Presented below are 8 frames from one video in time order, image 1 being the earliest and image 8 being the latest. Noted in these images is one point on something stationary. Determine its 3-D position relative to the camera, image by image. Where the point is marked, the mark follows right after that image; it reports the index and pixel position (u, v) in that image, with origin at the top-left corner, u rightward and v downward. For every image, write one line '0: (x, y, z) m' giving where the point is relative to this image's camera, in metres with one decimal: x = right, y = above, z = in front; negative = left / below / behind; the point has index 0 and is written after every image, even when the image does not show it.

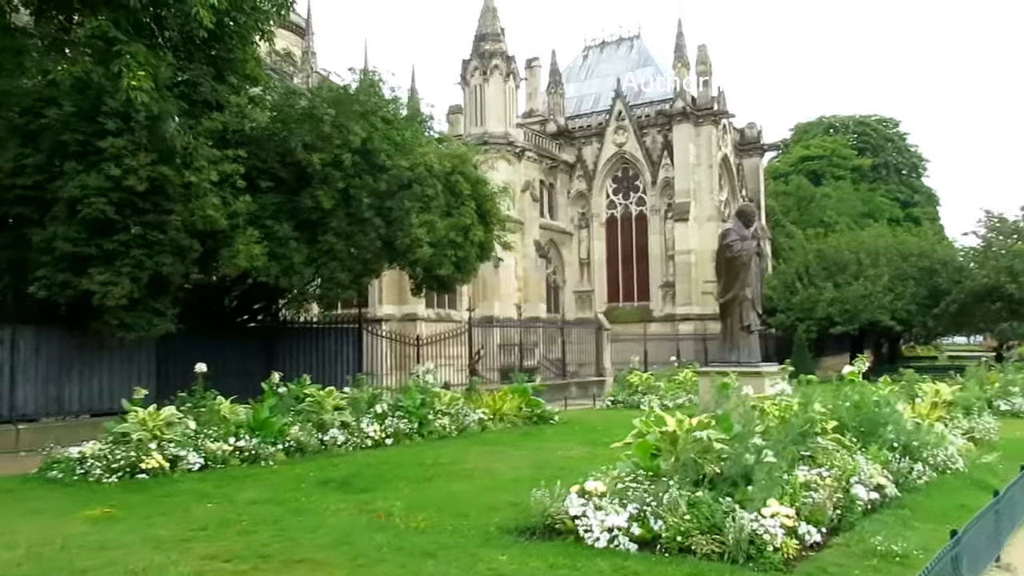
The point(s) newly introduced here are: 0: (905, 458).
0: (+3.8, -1.7, +8.2) m
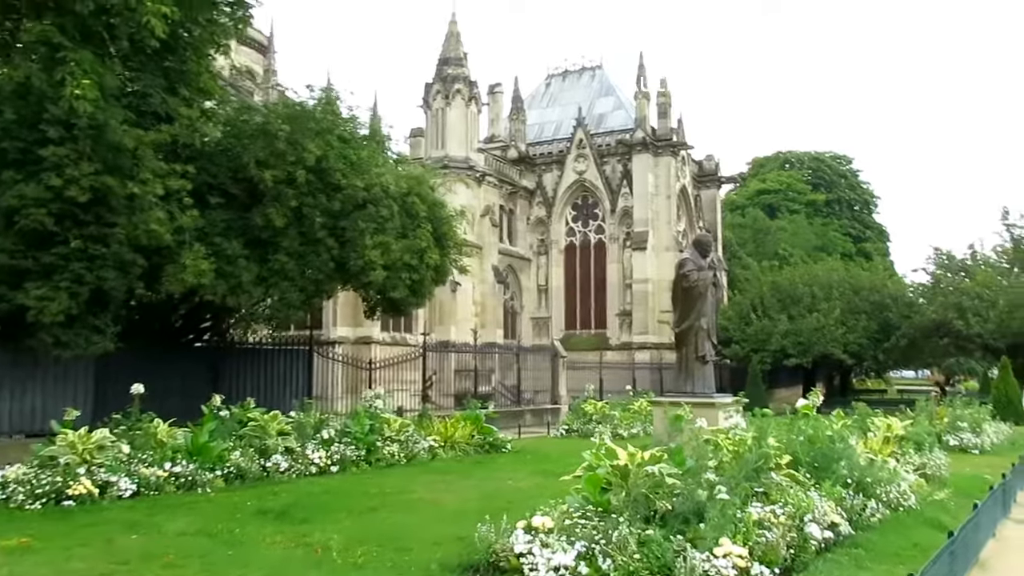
0: (+3.3, -2.0, +8.1) m
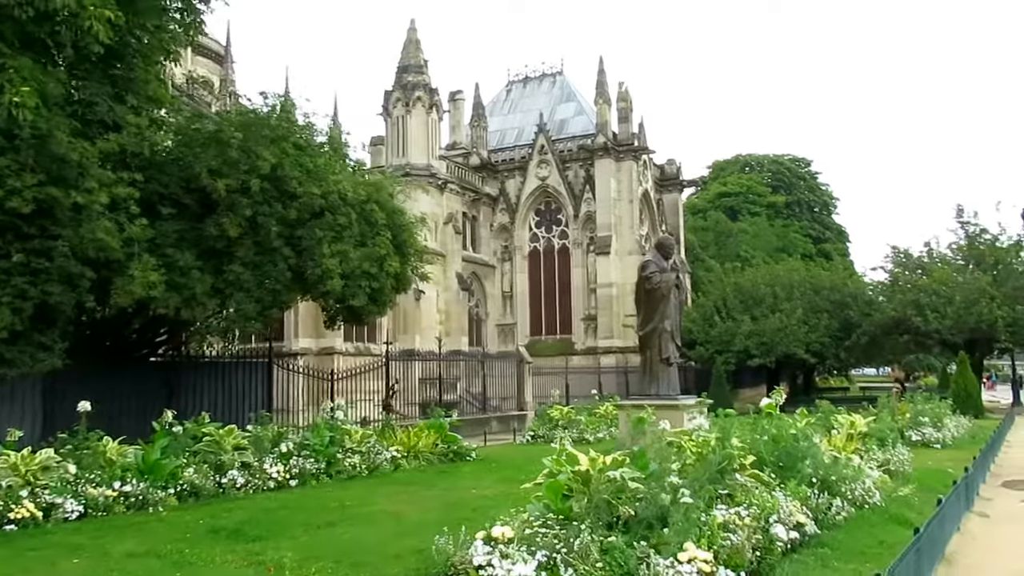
0: (+3.0, -2.0, +8.0) m
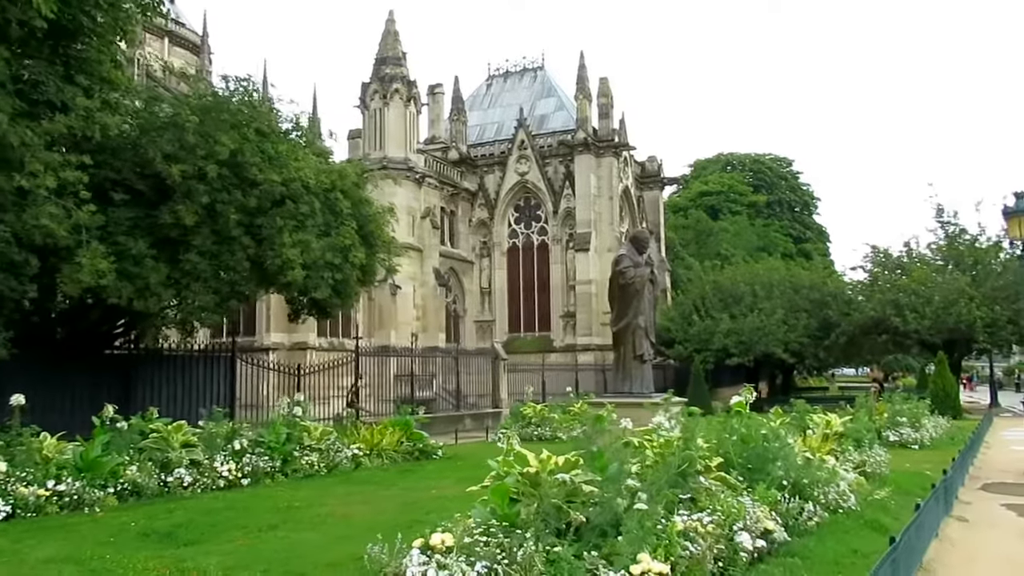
0: (+2.5, -1.9, +7.5) m
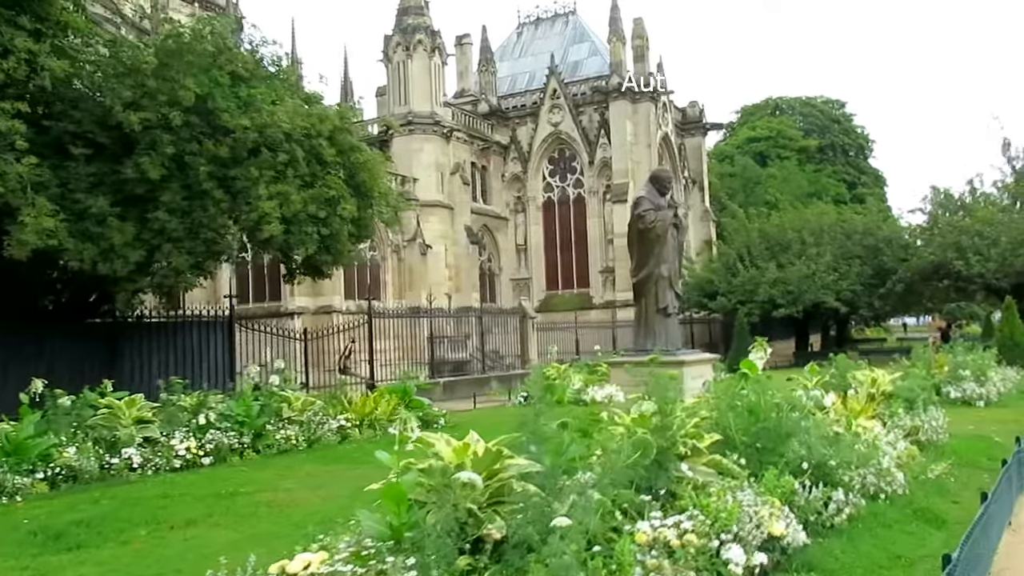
0: (+2.1, -1.3, +5.8) m
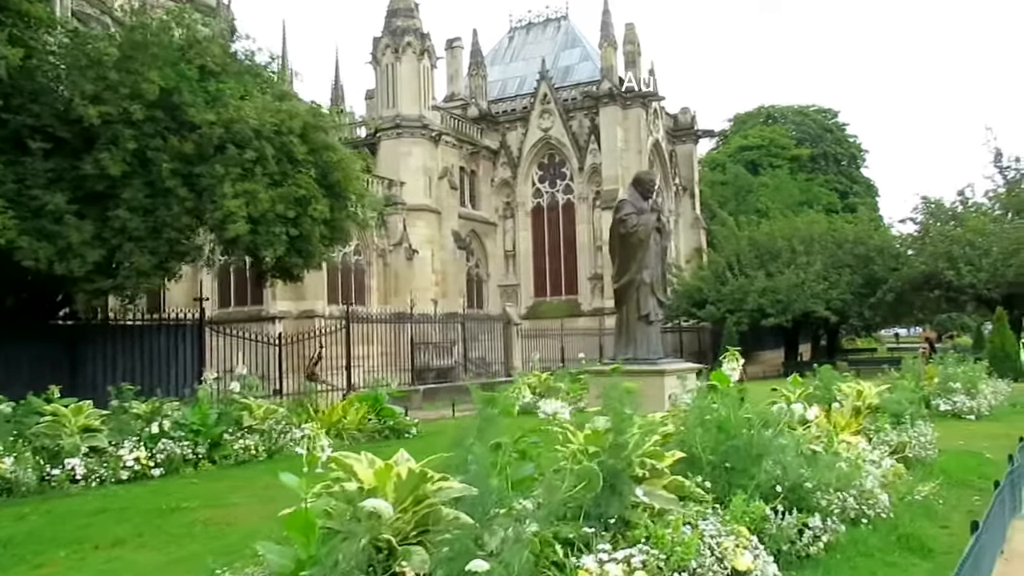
0: (+1.8, -1.4, +5.2) m
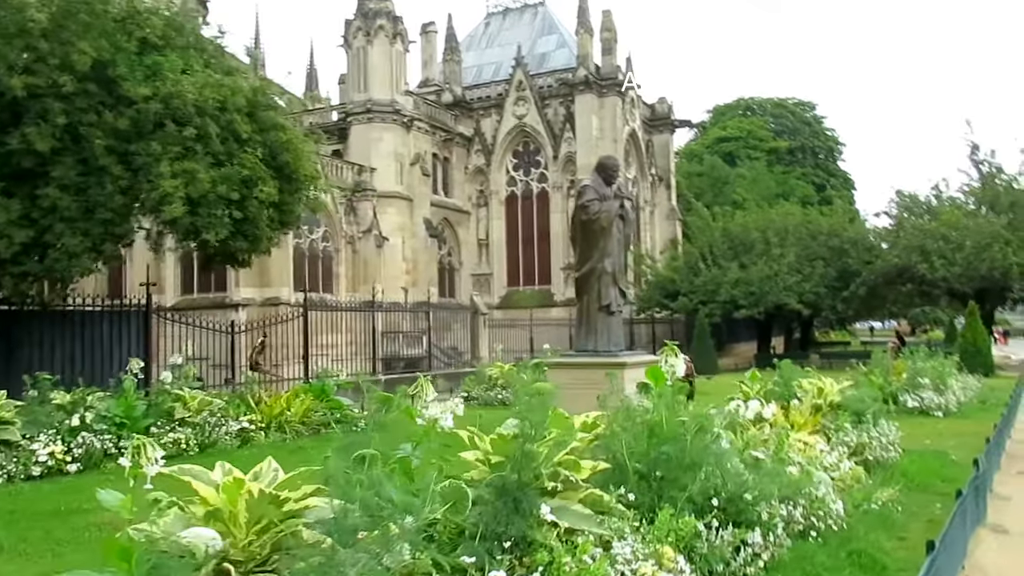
0: (+1.2, -1.3, +4.7) m
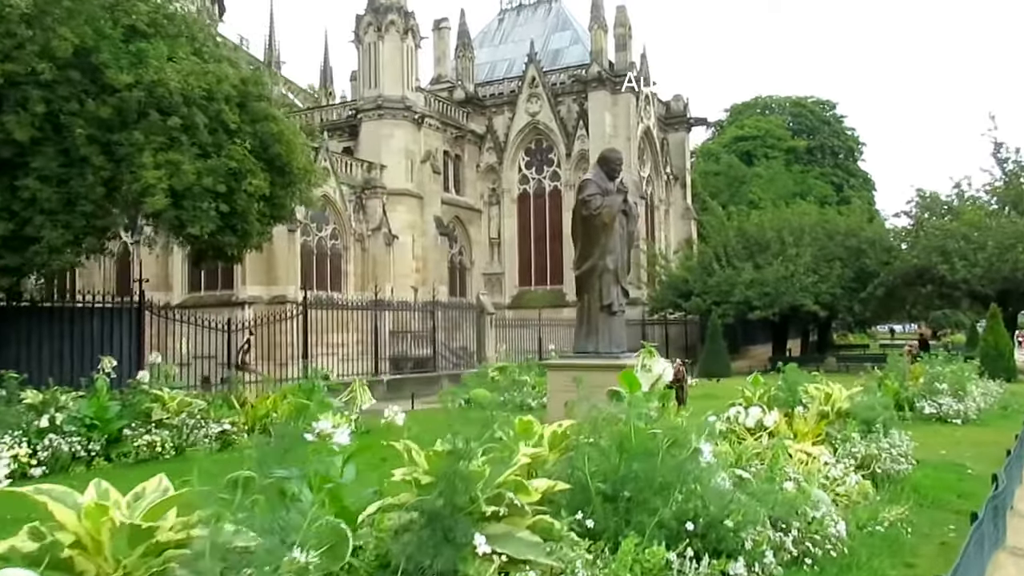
0: (+1.0, -1.3, +4.1) m
